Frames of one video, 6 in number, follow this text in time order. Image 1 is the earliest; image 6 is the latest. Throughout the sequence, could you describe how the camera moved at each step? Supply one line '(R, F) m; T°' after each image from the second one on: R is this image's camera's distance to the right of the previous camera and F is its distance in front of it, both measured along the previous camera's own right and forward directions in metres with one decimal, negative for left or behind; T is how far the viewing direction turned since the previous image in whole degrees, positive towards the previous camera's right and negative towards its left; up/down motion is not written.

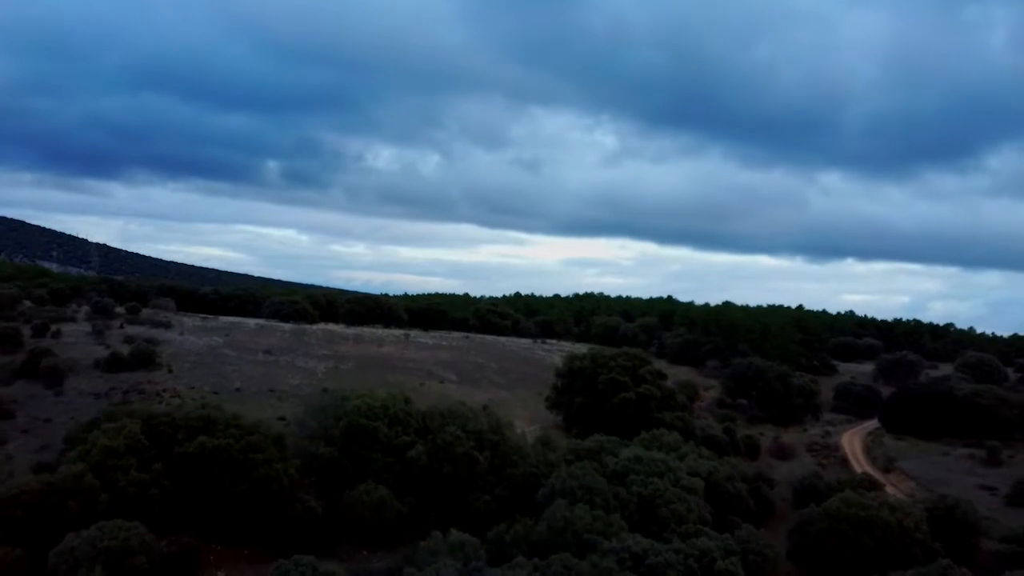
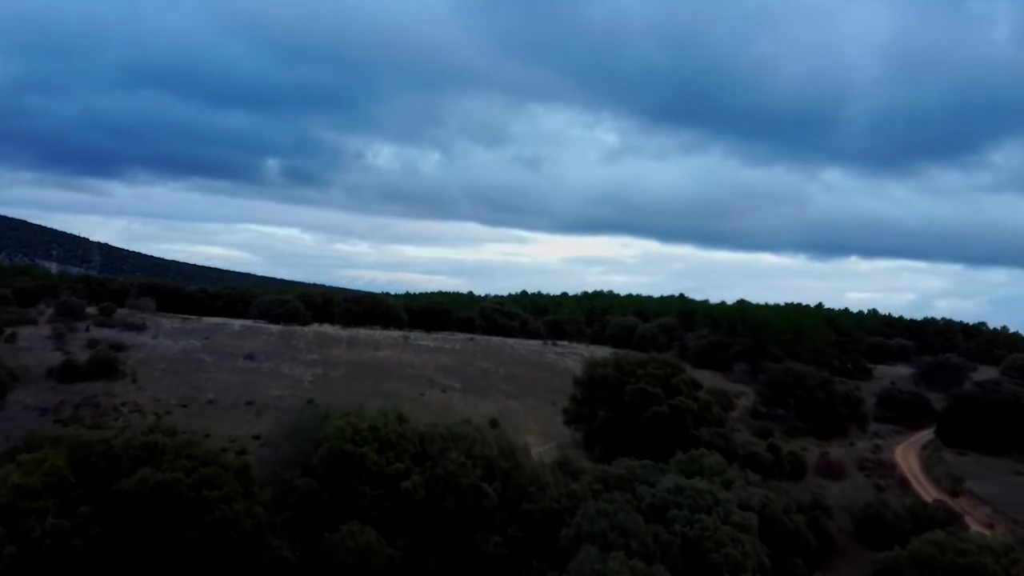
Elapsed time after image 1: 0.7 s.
(-0.2, +4.3) m; 0°
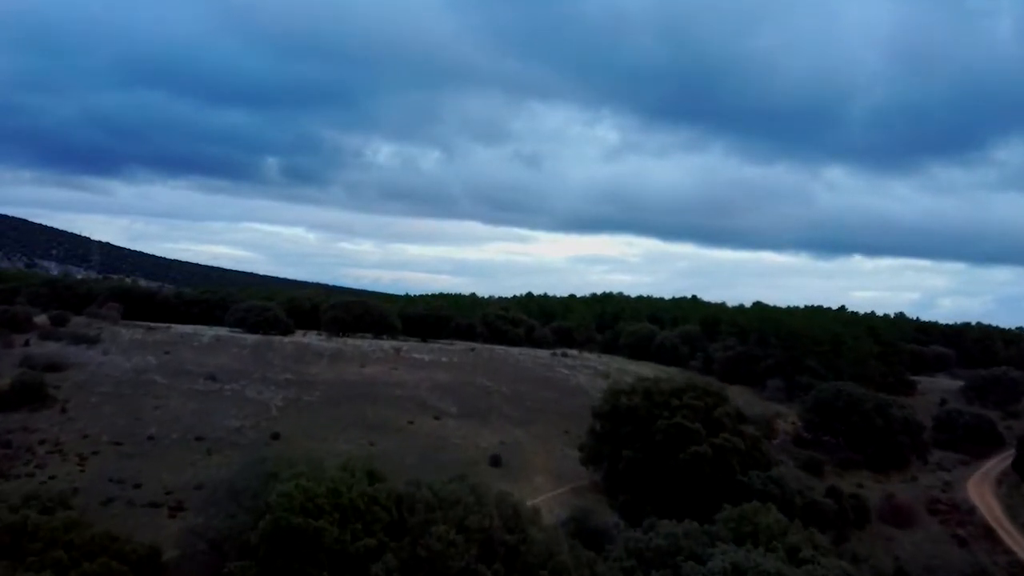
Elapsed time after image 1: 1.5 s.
(0.0, +5.1) m; 0°
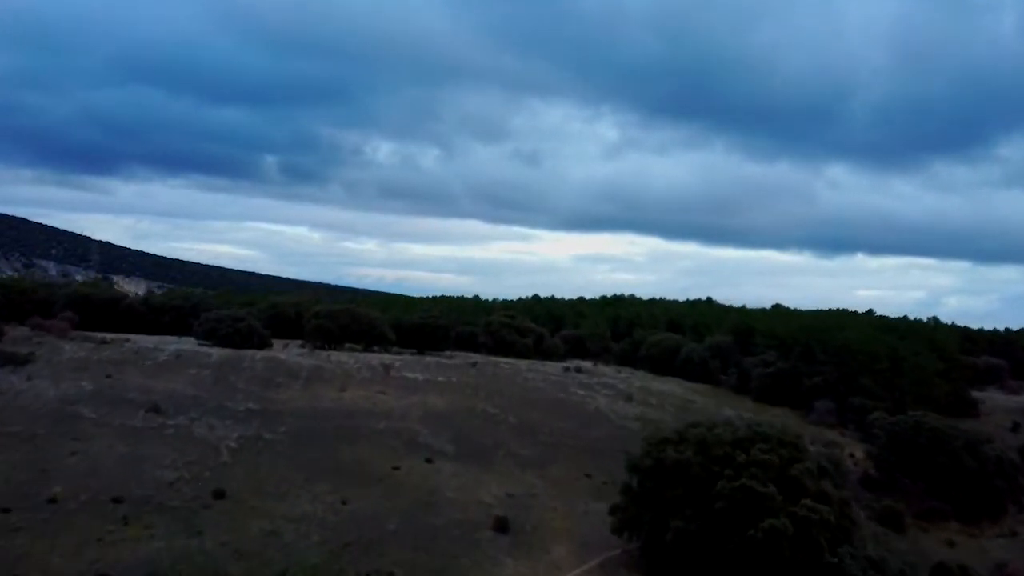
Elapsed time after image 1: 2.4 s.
(-0.1, +5.6) m; 0°
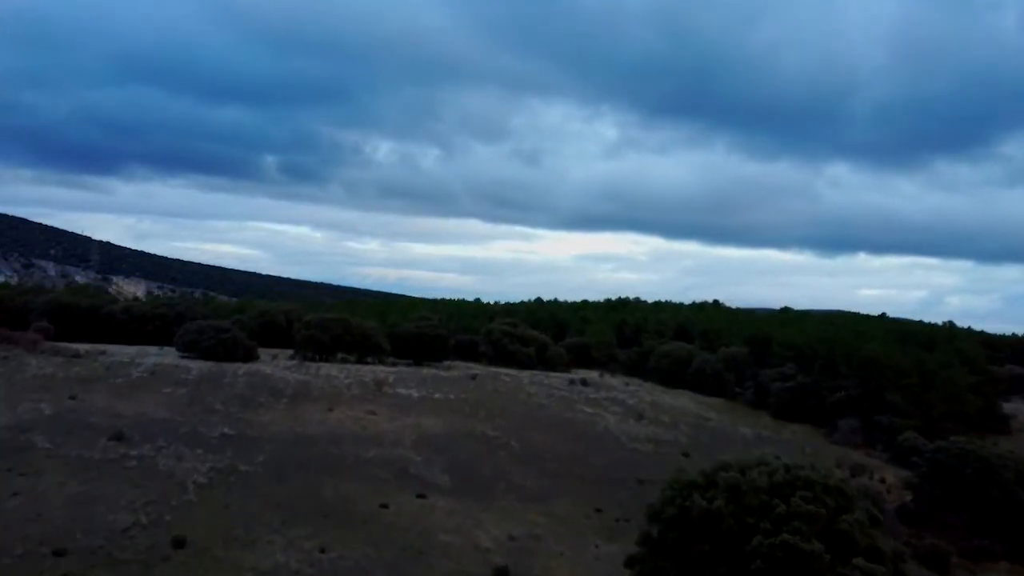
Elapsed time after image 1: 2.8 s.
(0.0, +2.5) m; 0°
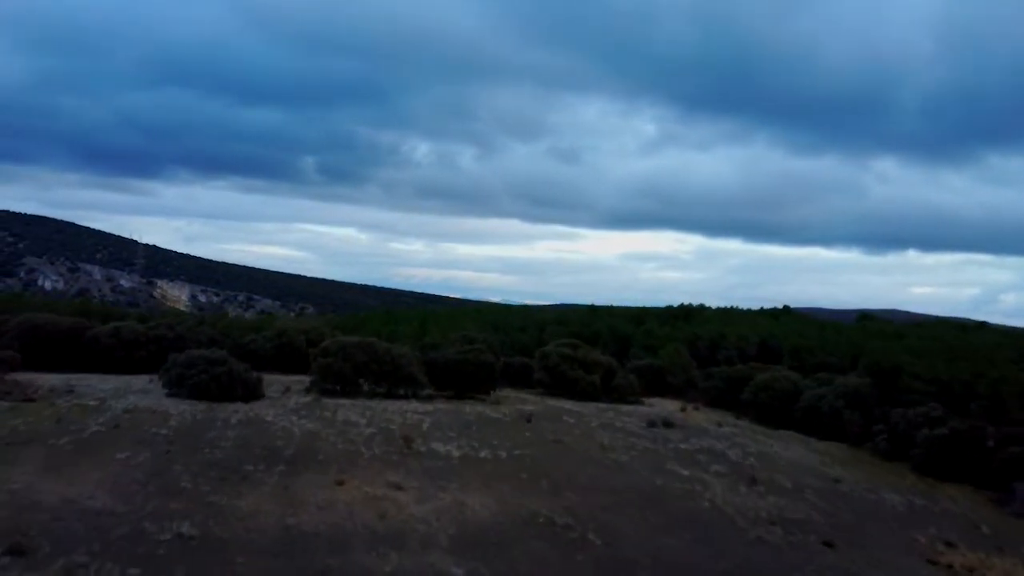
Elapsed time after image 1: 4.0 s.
(-0.7, +7.7) m; -3°
